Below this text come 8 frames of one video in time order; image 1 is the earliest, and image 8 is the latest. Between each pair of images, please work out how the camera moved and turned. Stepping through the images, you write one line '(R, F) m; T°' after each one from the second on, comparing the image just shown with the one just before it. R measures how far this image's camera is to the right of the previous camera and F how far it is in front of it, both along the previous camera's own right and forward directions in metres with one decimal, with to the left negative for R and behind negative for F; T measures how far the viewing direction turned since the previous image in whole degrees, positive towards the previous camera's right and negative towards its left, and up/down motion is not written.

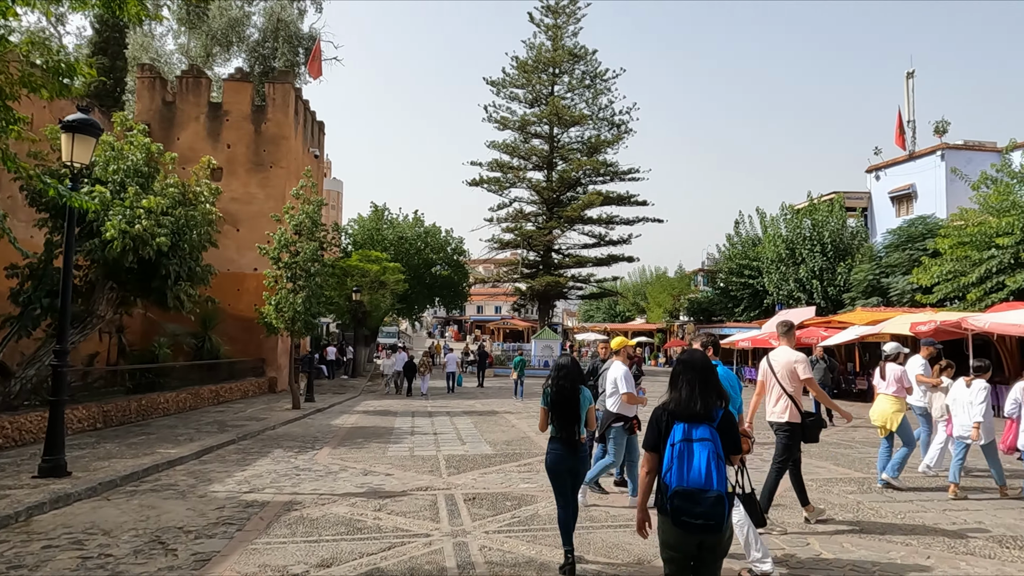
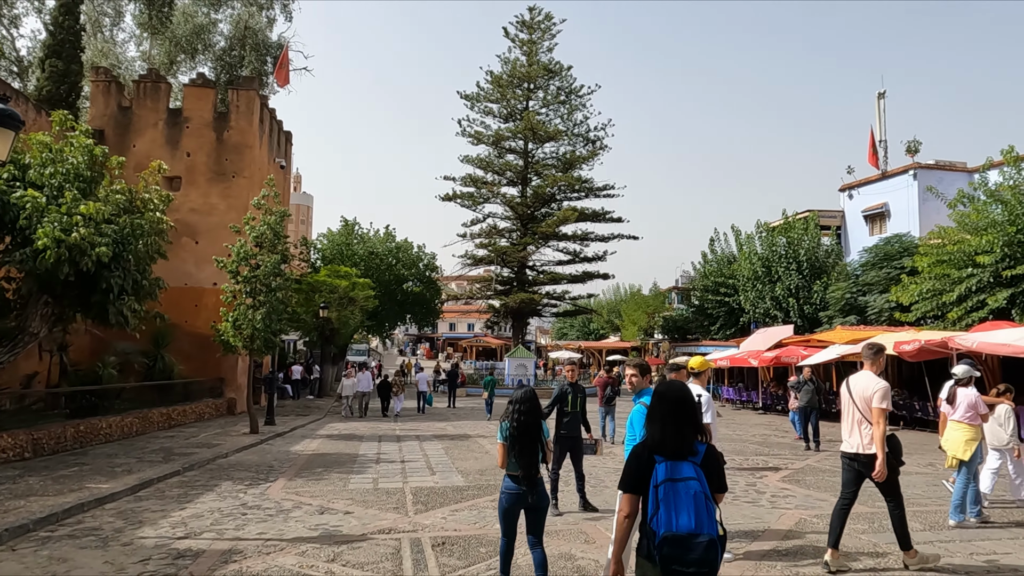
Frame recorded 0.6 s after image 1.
(0.0, +0.8) m; +2°
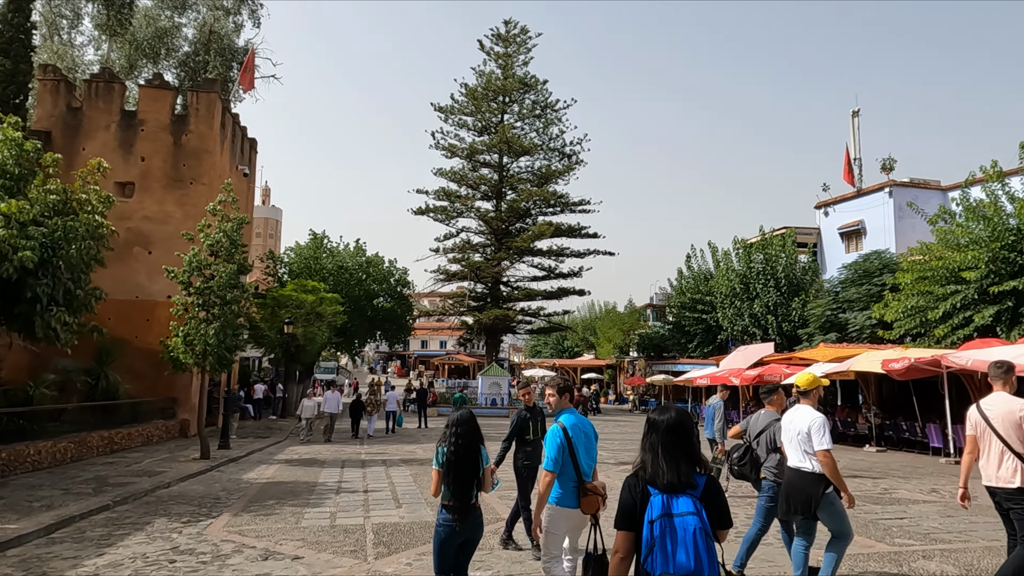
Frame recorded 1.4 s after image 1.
(0.0, +0.9) m; +2°
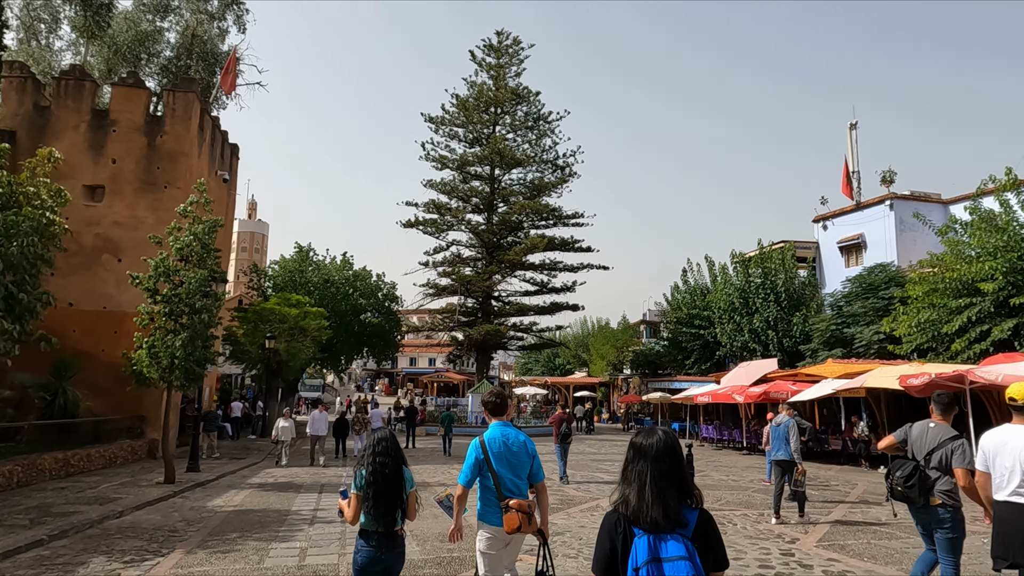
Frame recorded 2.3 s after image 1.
(-0.1, +1.1) m; +1°
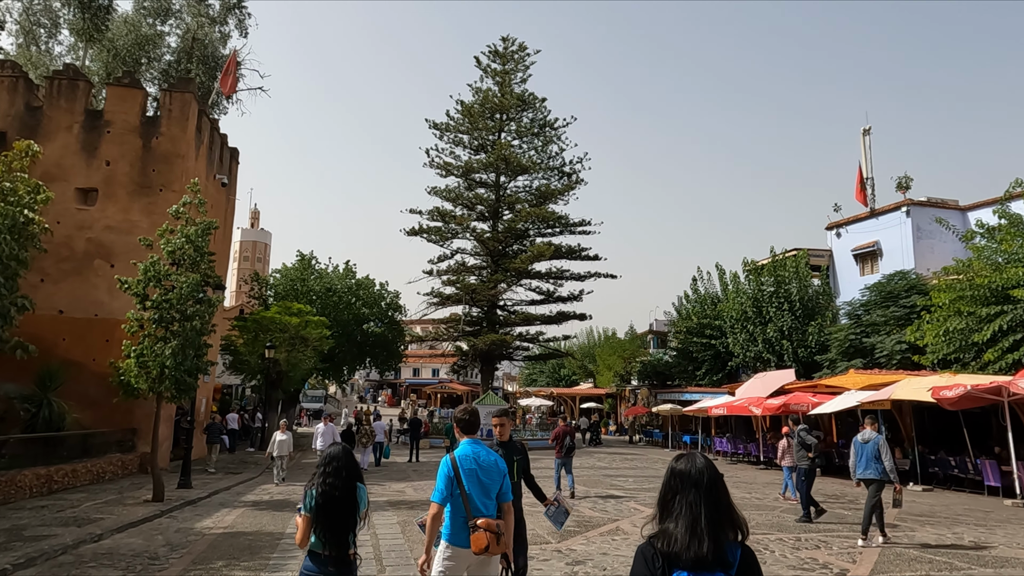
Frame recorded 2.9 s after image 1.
(-0.1, +0.8) m; 0°
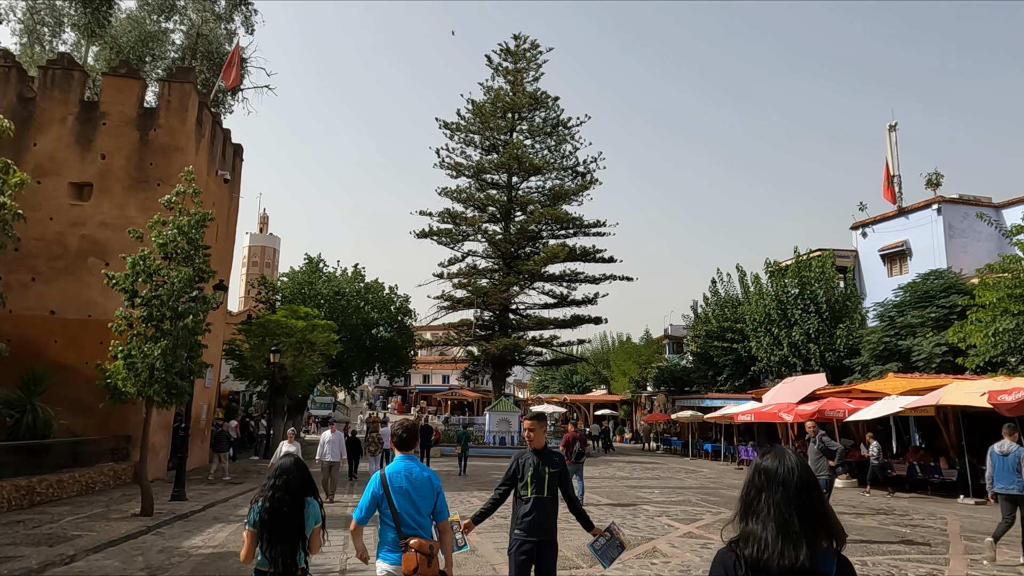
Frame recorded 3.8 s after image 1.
(-0.2, +1.0) m; -1°
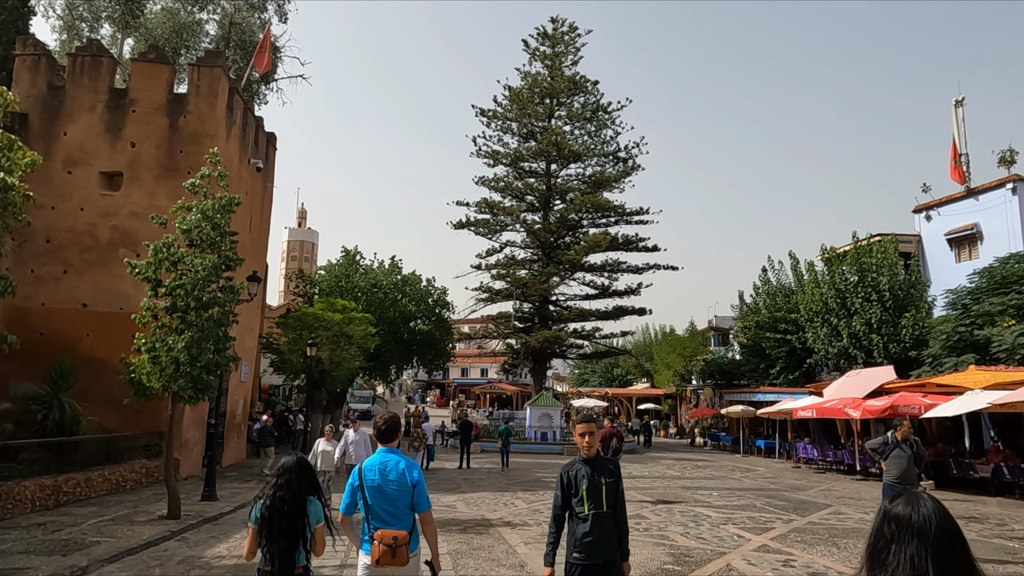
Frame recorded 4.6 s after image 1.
(-0.2, +1.0) m; -3°
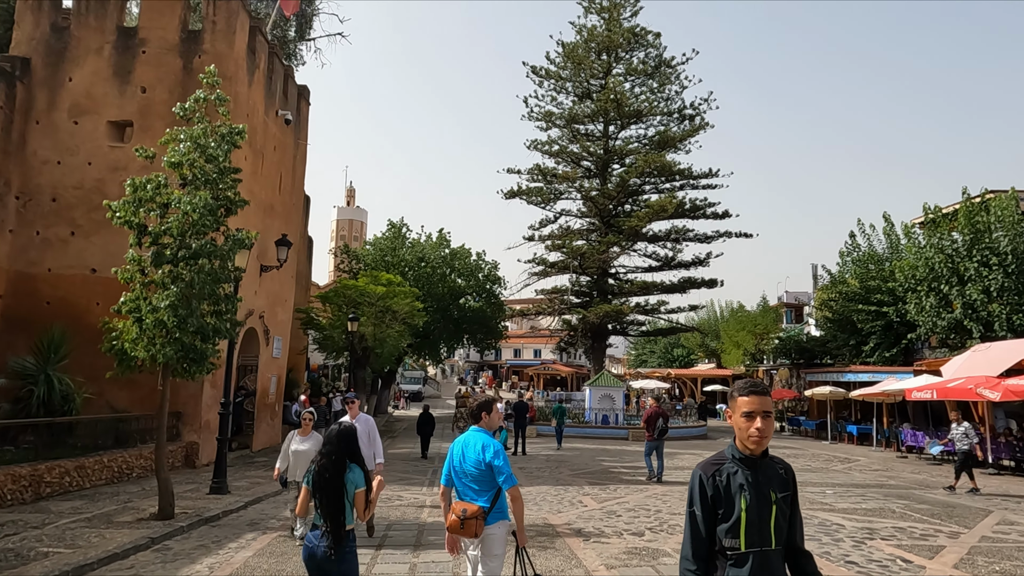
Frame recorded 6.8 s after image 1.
(-0.2, +2.4) m; -4°
